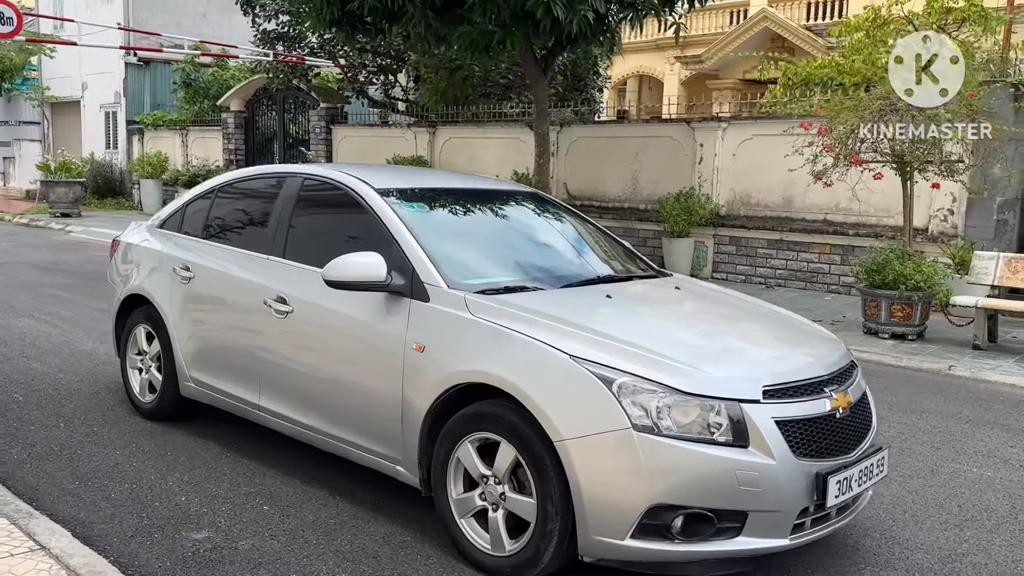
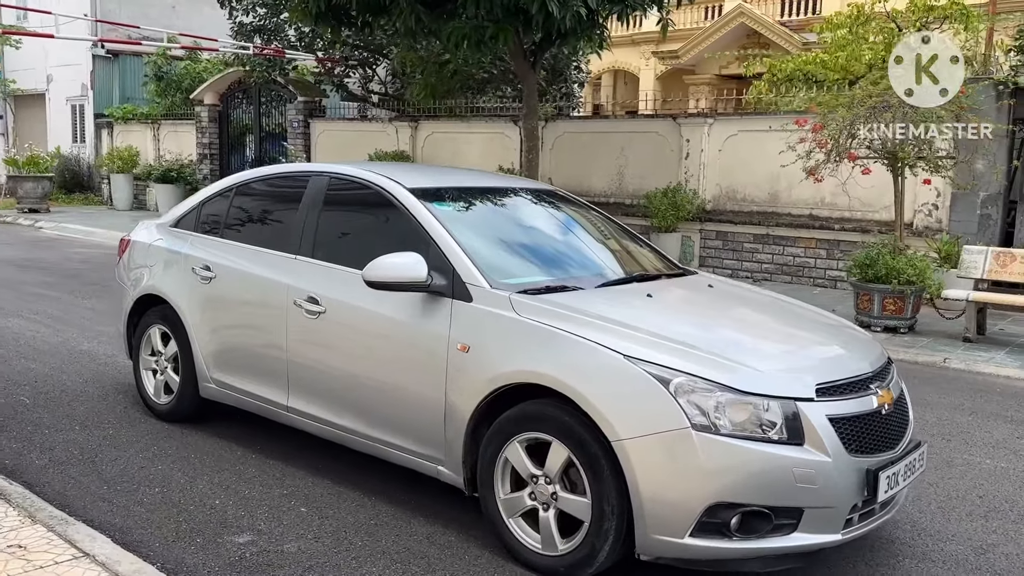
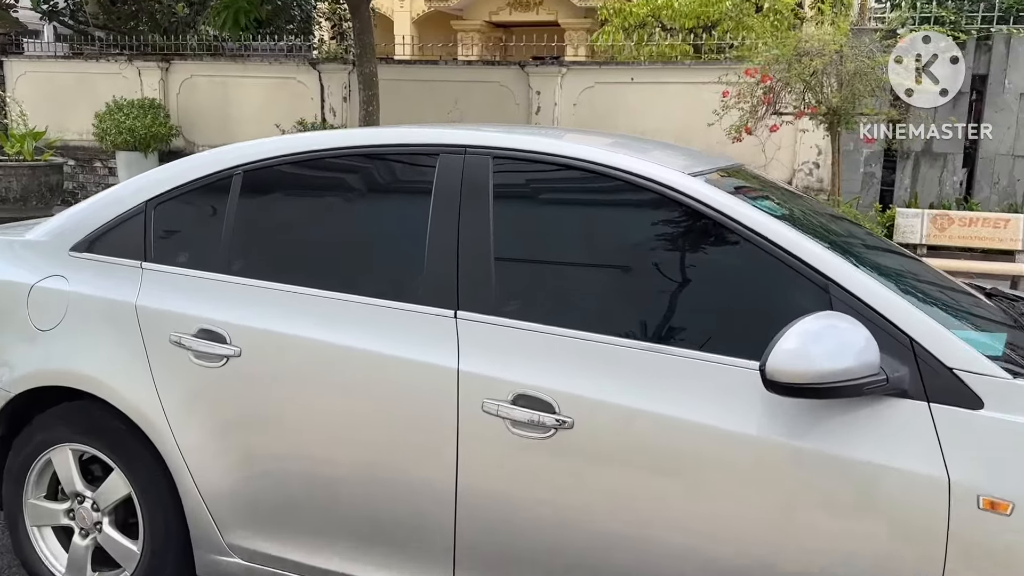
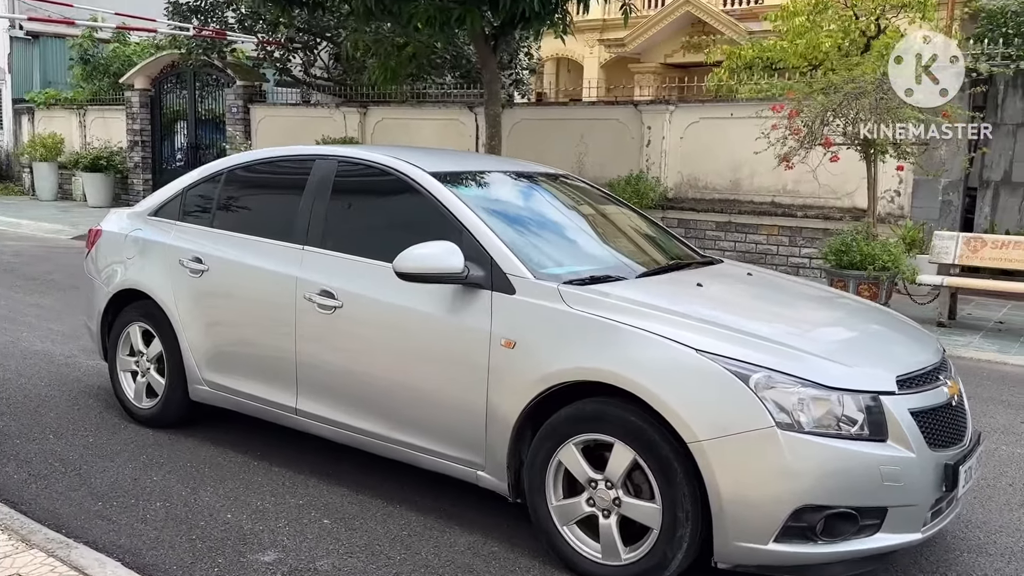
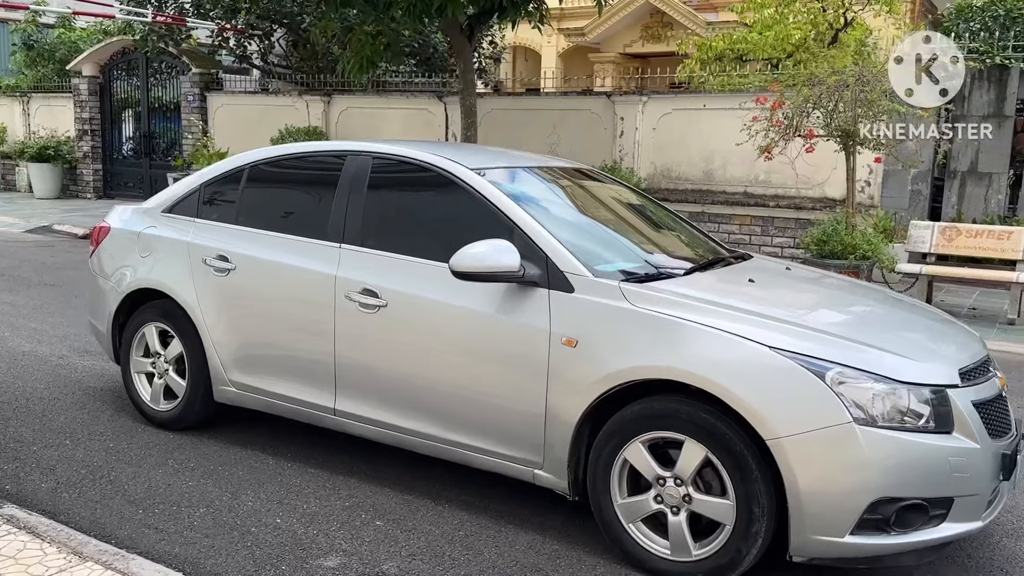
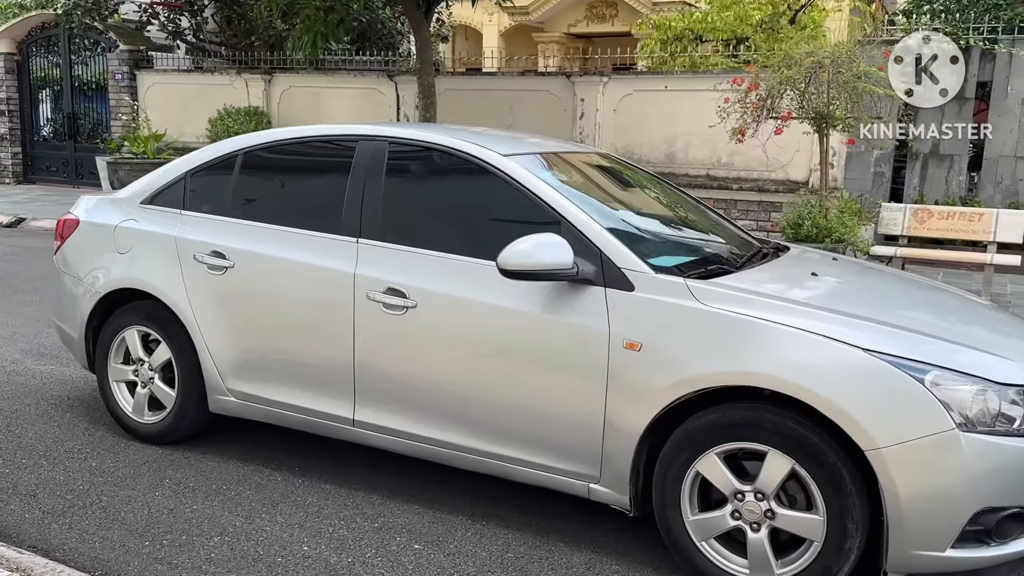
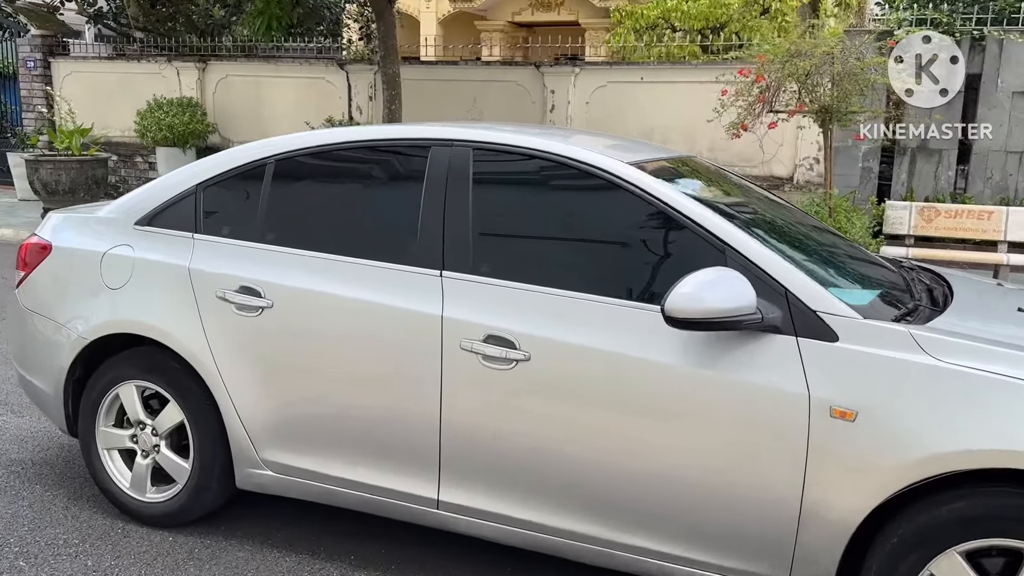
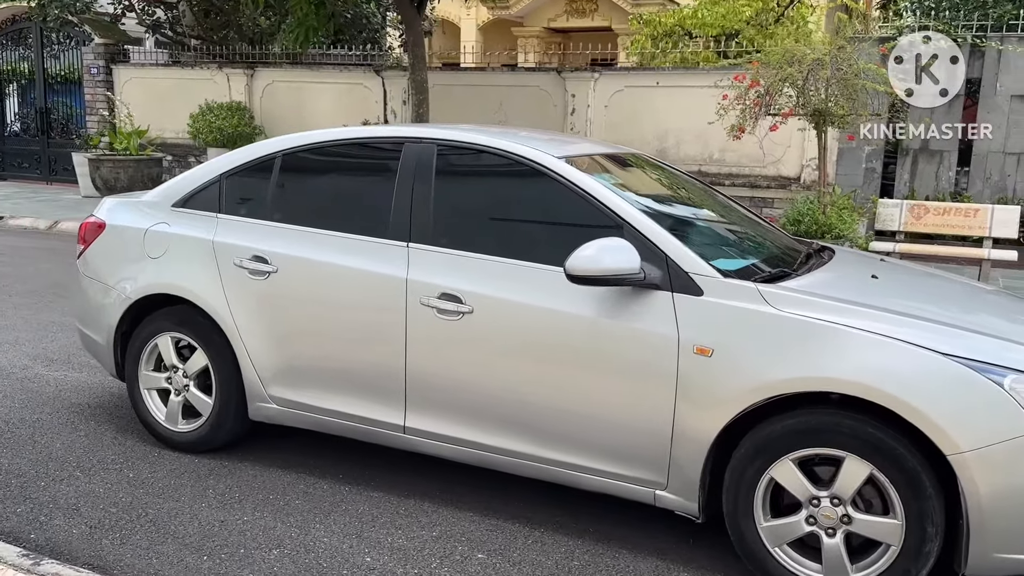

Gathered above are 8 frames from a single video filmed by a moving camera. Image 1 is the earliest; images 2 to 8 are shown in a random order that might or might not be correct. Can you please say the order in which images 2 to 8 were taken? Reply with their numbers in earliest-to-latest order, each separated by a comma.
2, 4, 5, 6, 8, 7, 3
